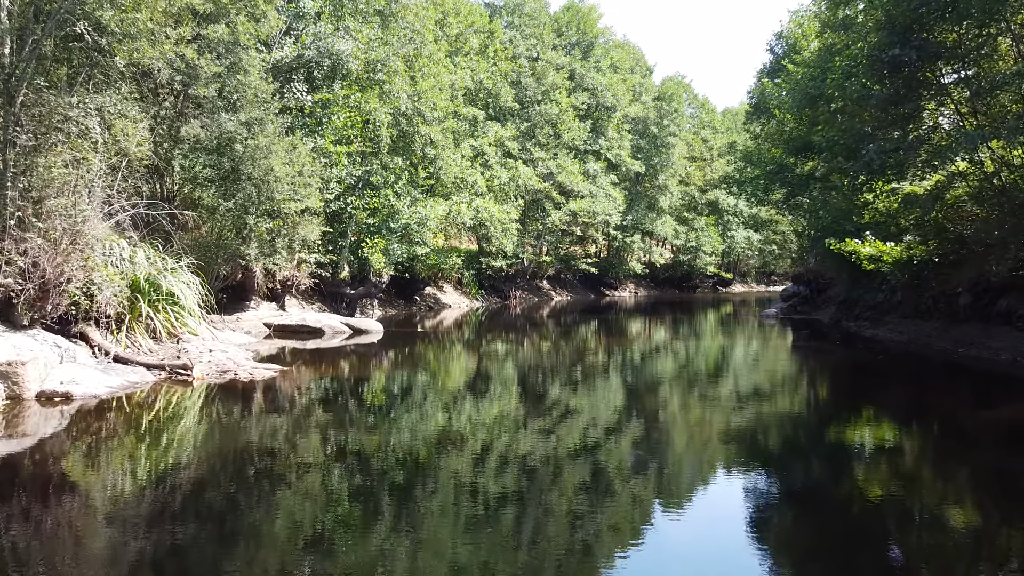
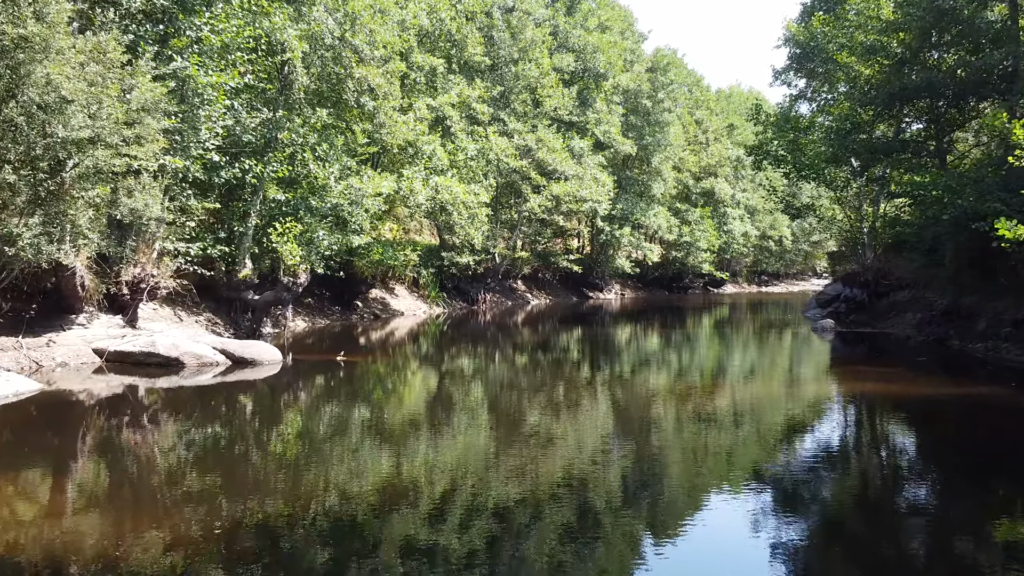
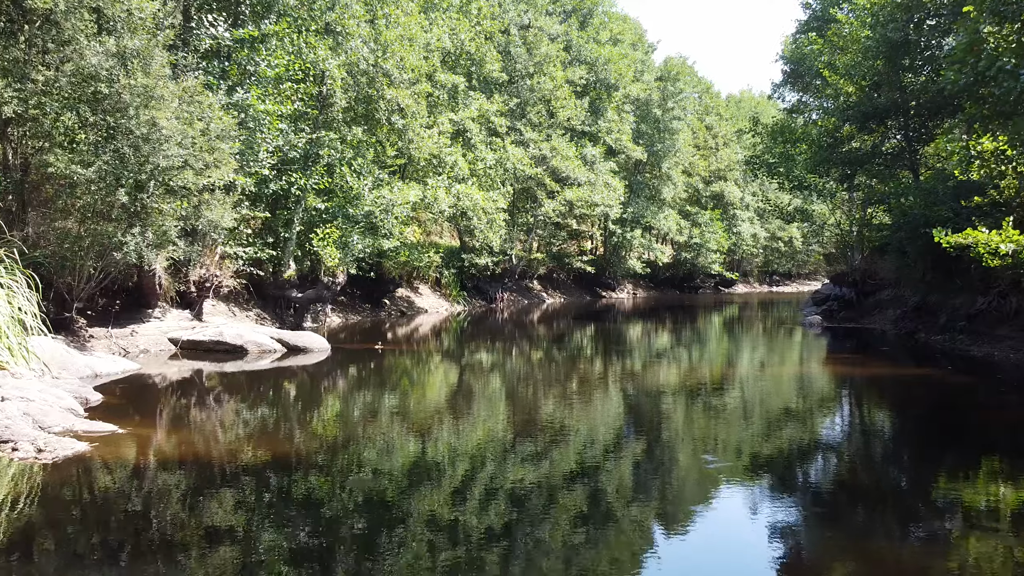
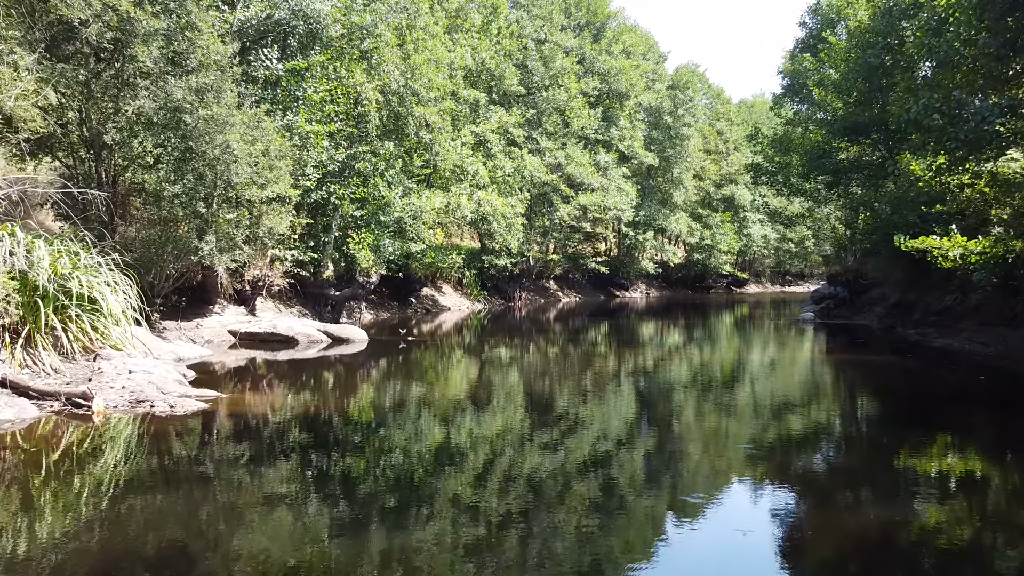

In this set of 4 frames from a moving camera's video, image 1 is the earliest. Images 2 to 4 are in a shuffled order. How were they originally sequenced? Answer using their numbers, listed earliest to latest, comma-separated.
4, 3, 2
